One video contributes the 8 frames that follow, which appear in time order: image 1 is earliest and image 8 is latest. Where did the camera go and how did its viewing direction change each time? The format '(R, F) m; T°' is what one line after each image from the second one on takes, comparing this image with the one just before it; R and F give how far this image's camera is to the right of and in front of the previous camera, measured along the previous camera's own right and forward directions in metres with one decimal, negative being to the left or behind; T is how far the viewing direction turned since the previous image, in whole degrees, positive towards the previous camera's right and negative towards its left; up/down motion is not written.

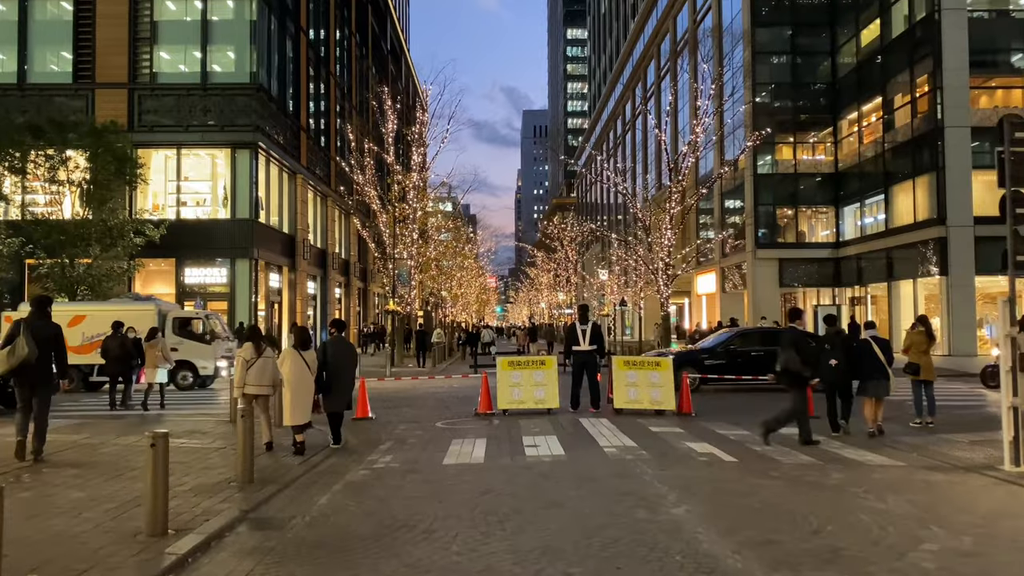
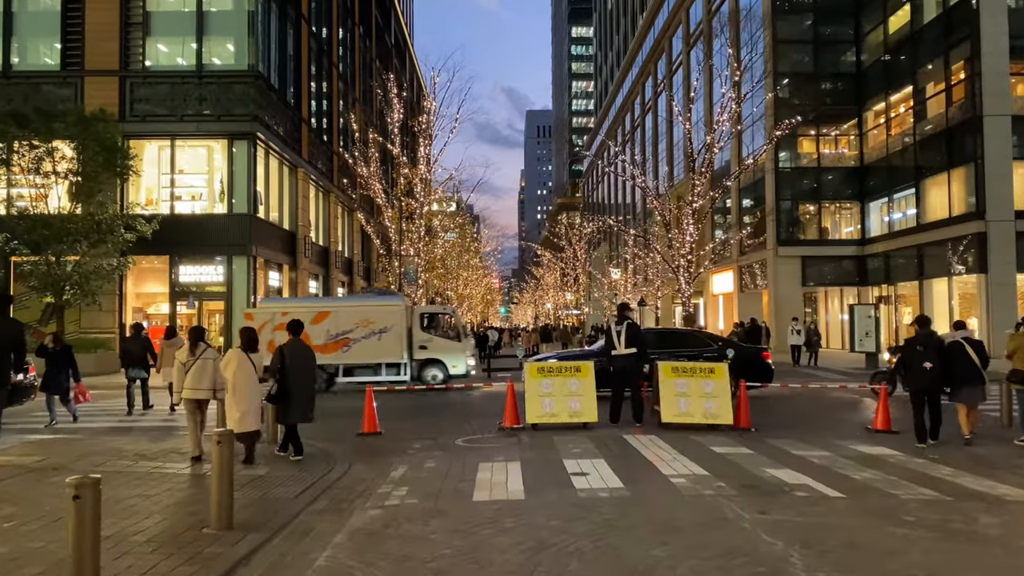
(-0.4, +1.7) m; 0°
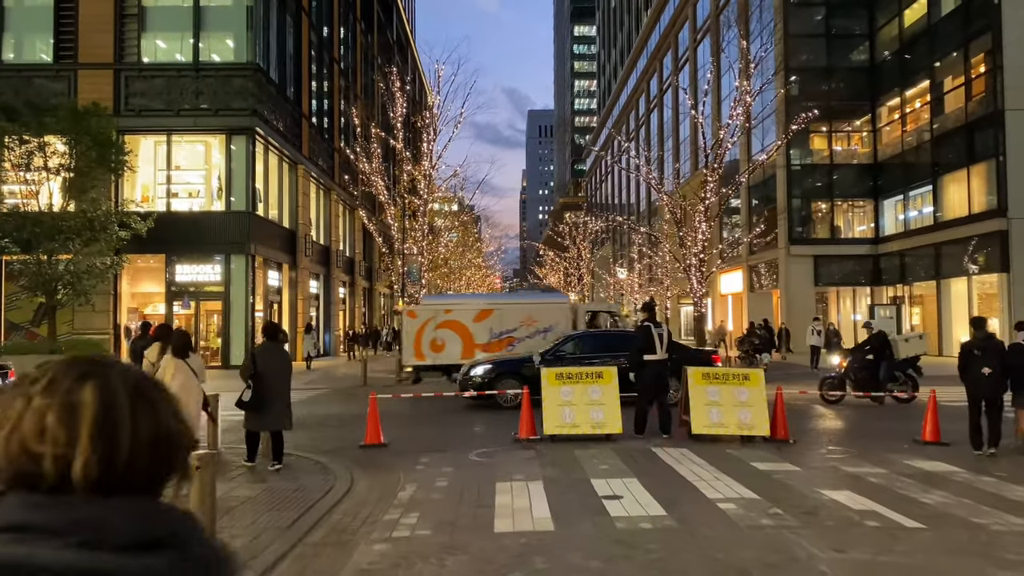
(-0.2, +0.9) m; 0°
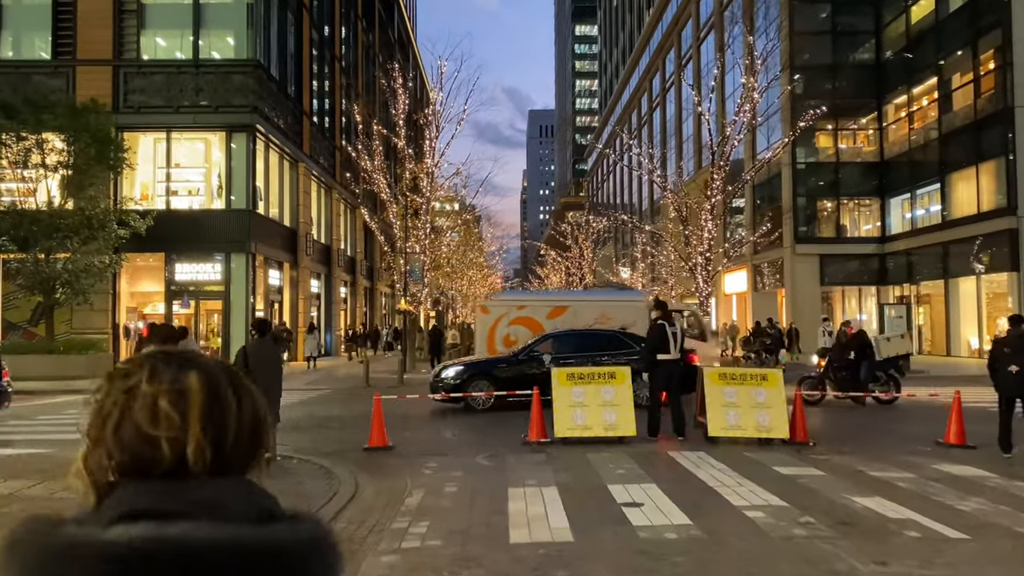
(-0.1, +0.3) m; 0°
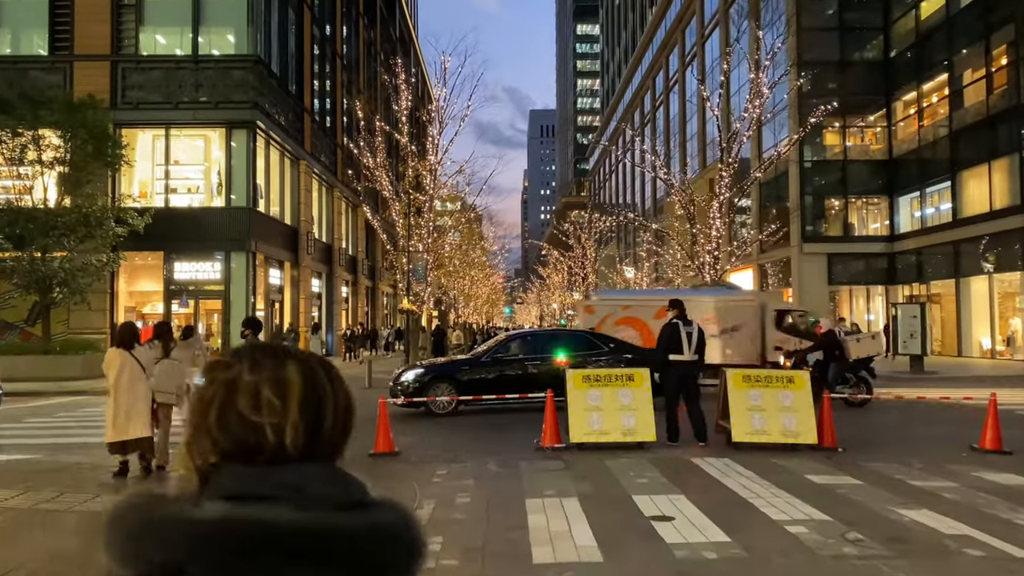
(-0.1, +0.5) m; 0°
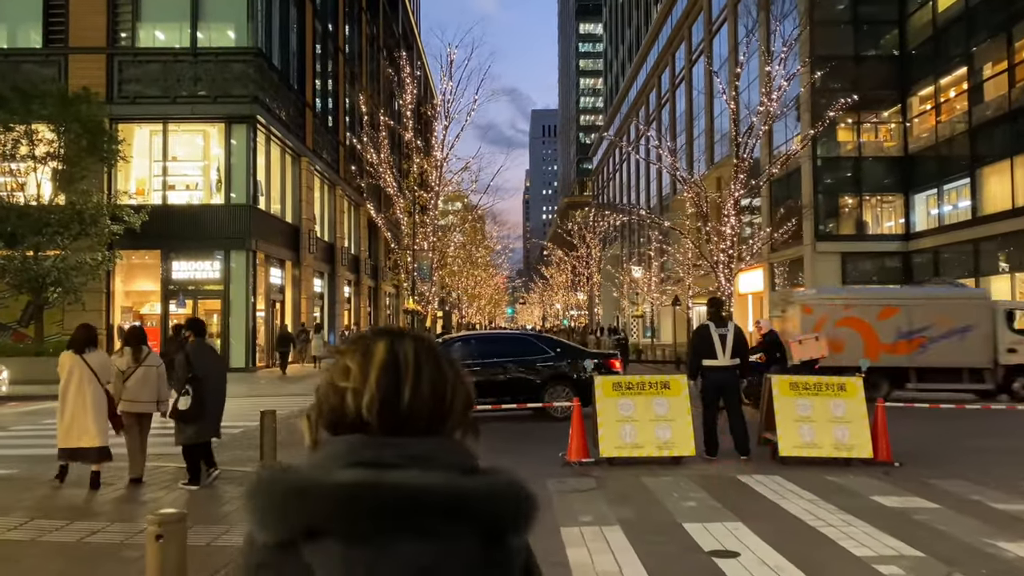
(-0.2, +0.8) m; 0°
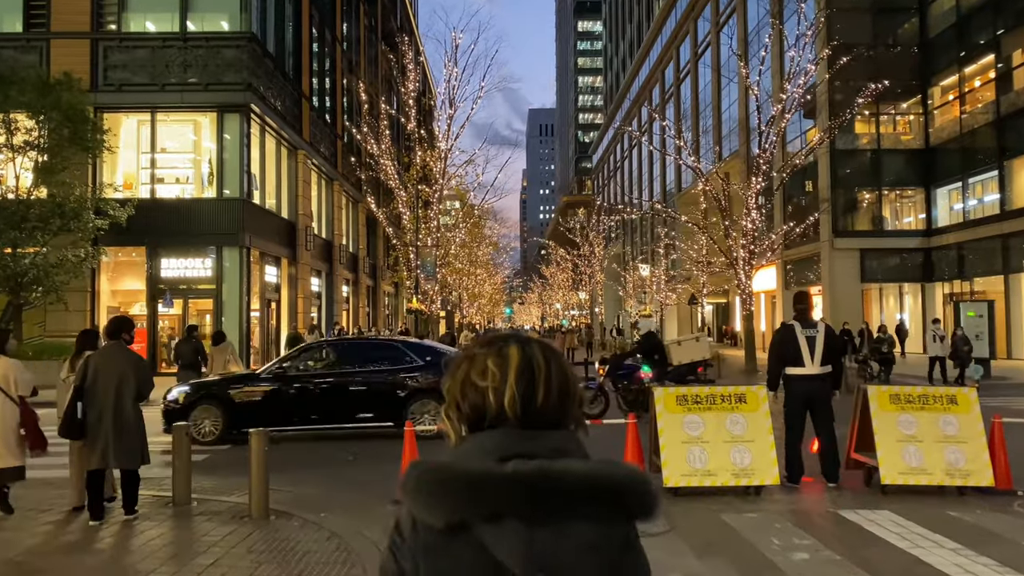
(-0.4, +1.4) m; 0°
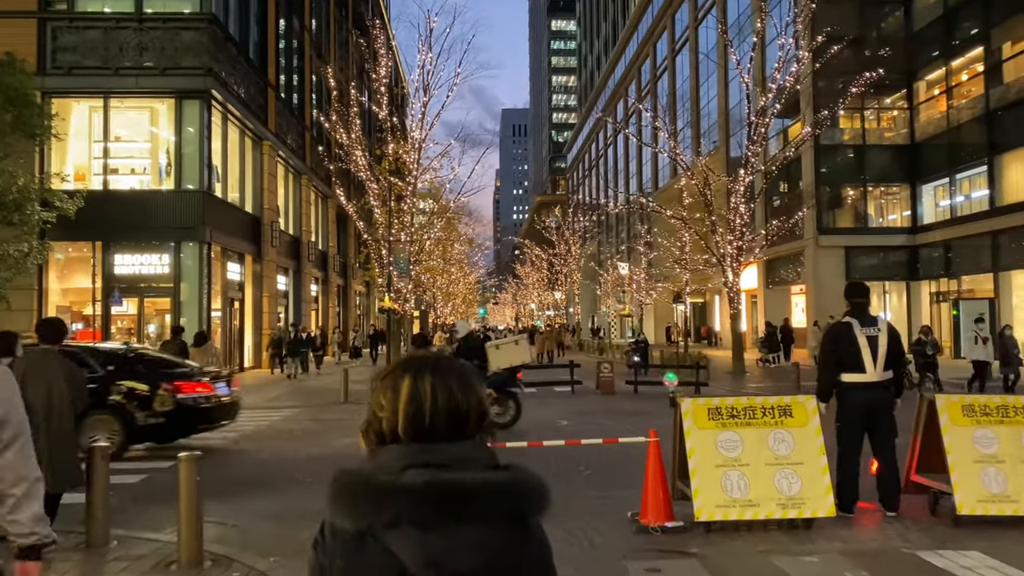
(-0.2, +1.3) m; +2°
